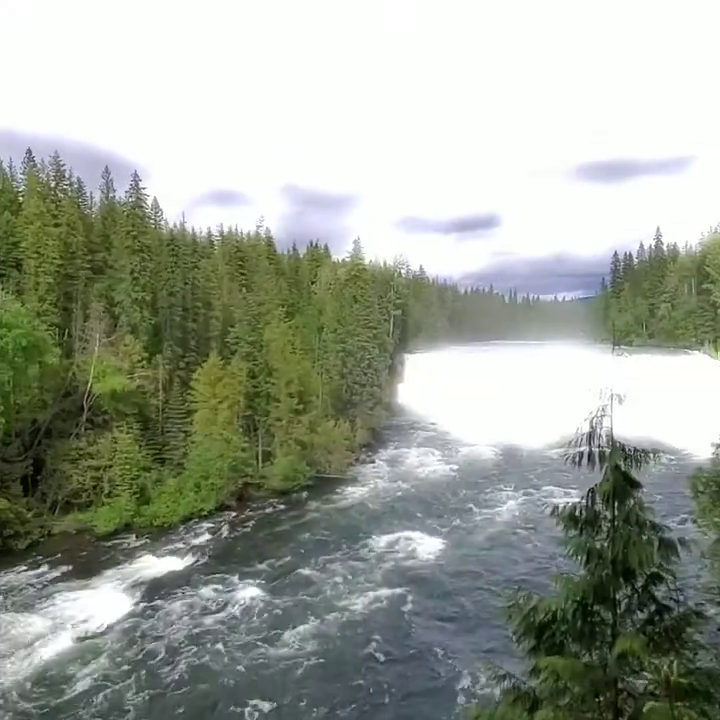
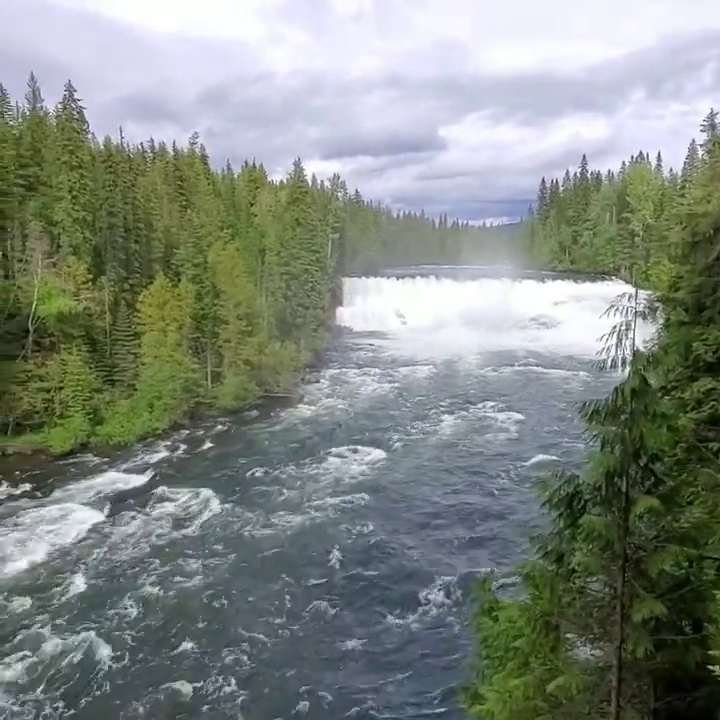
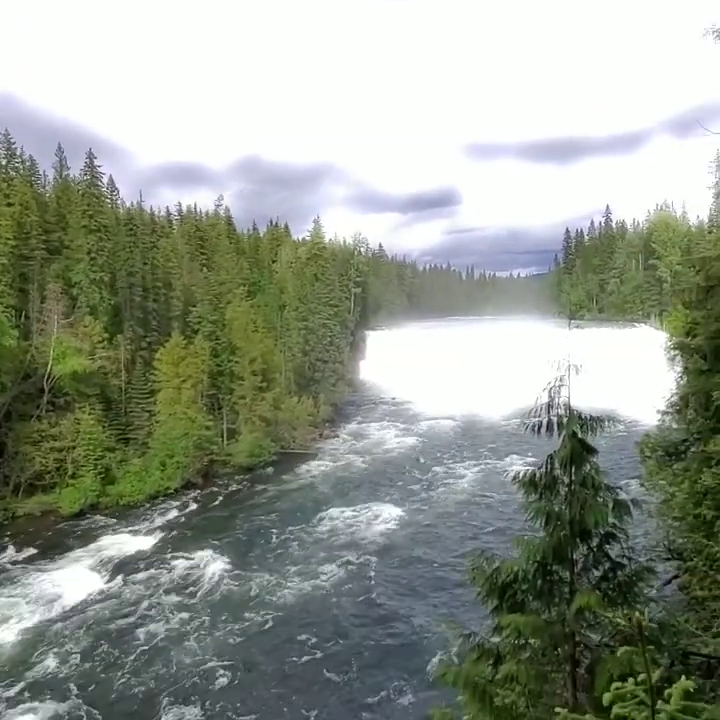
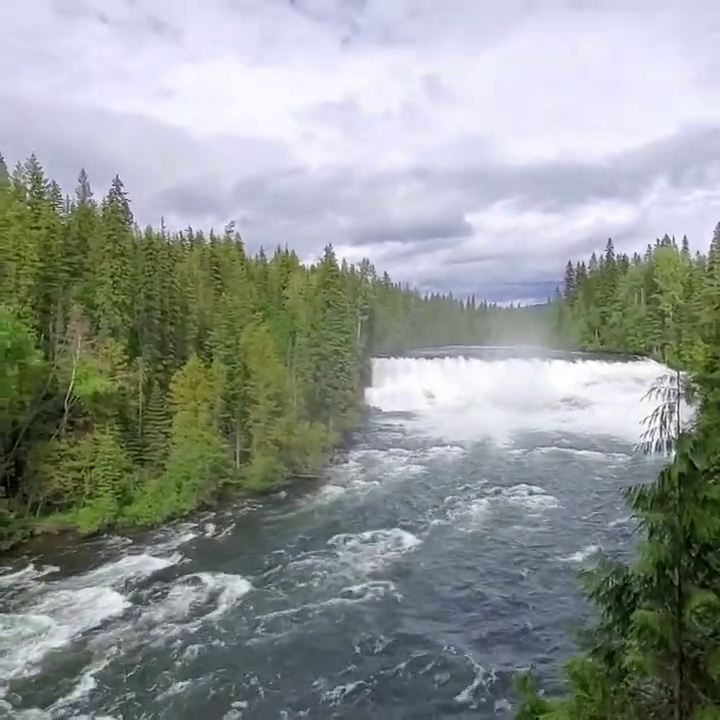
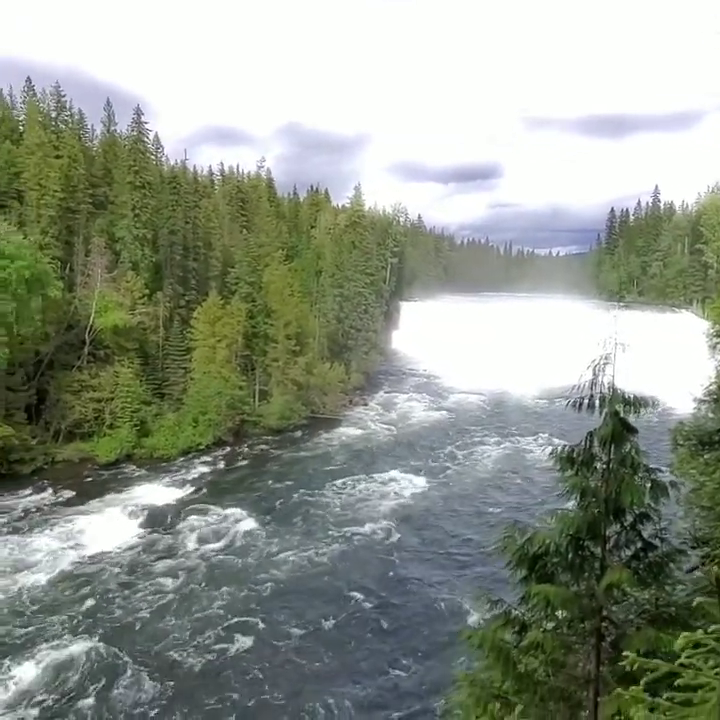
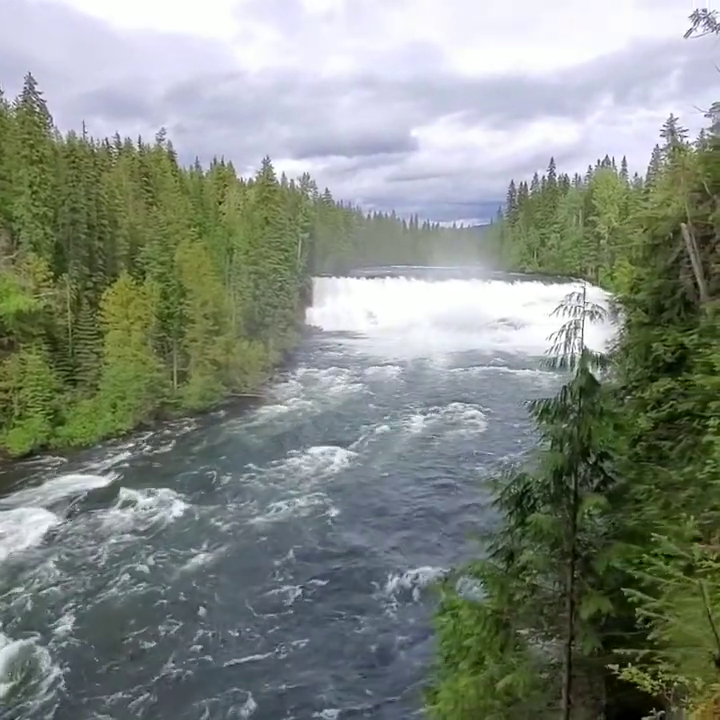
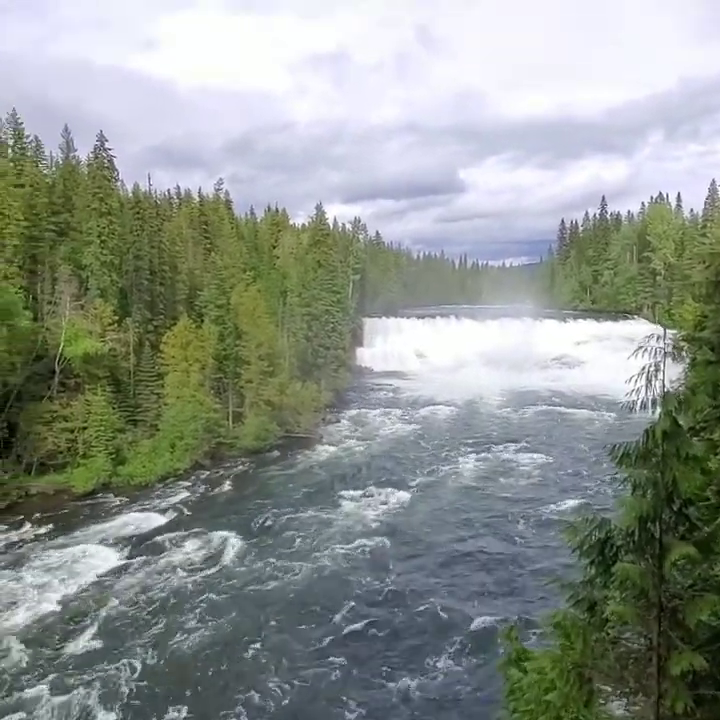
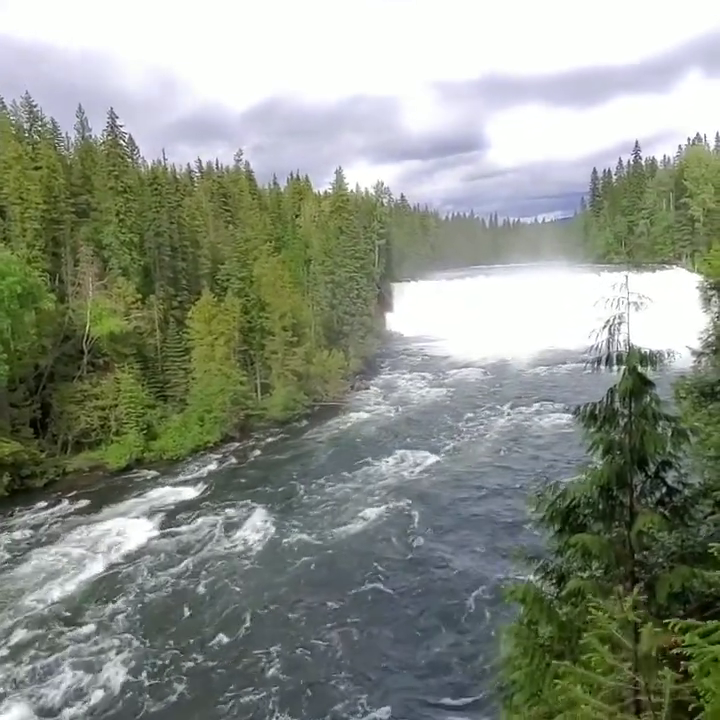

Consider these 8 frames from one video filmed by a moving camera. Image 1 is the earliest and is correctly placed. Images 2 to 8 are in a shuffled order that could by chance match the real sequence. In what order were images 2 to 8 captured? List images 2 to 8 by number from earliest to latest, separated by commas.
3, 5, 8, 6, 2, 7, 4
